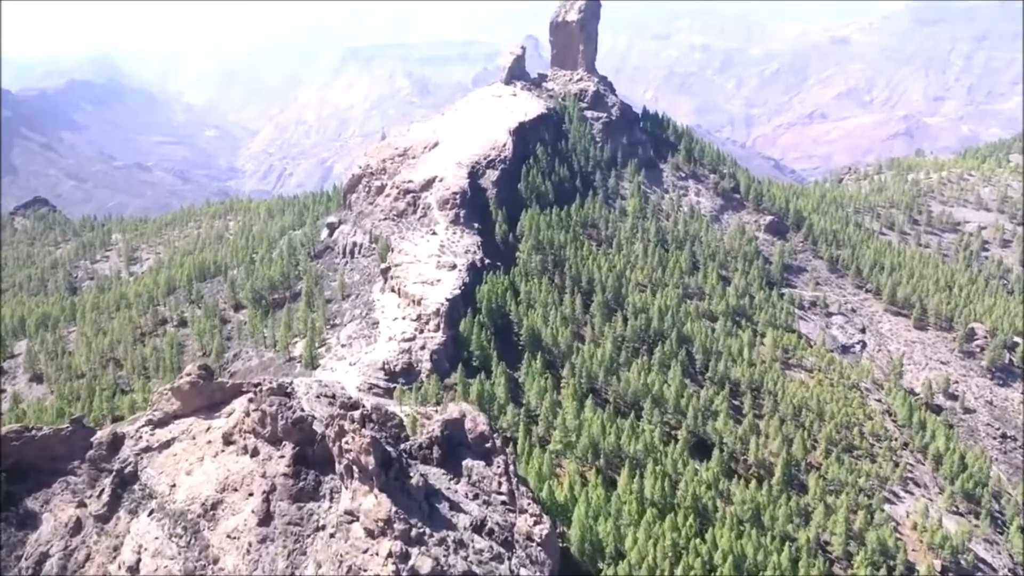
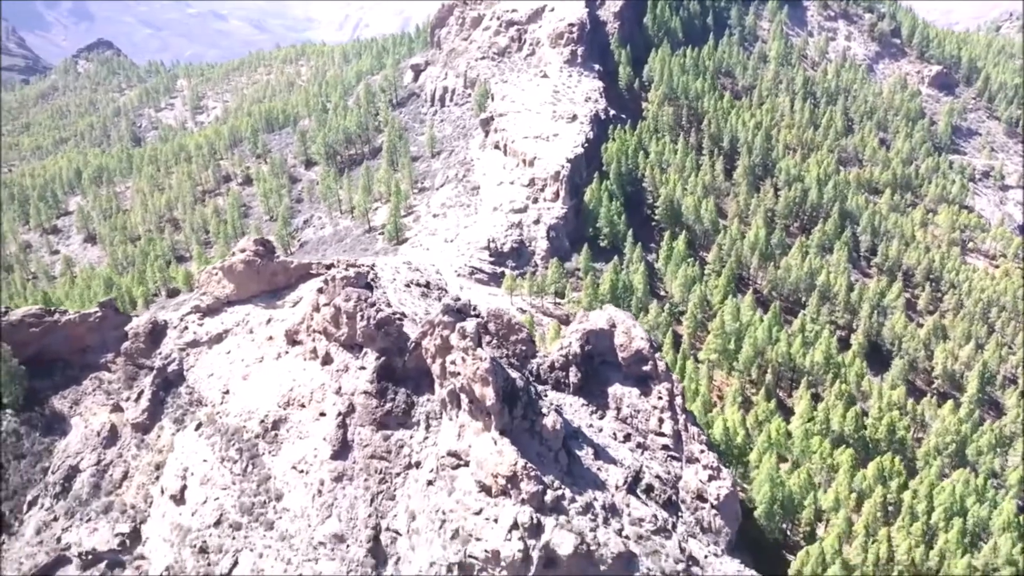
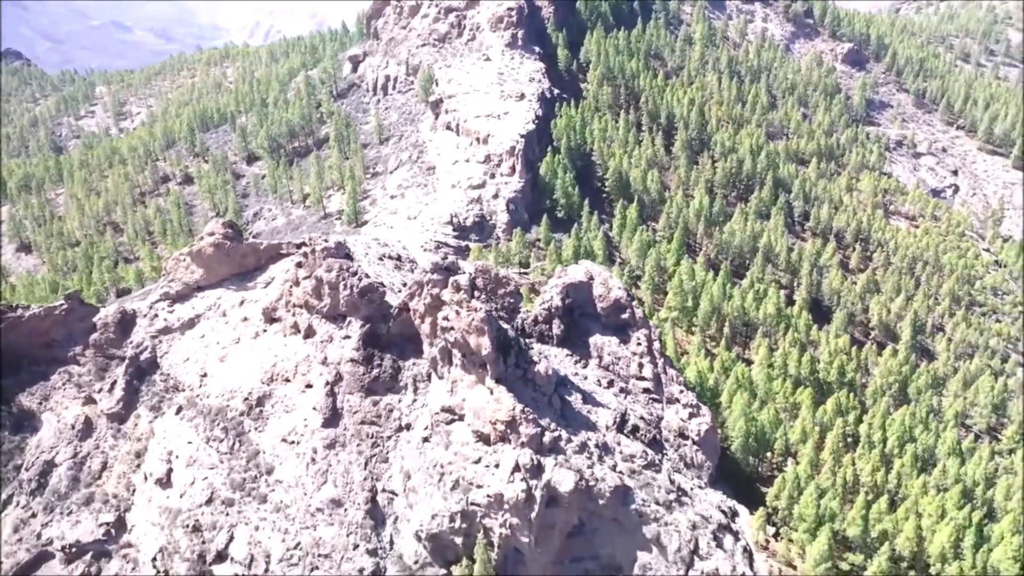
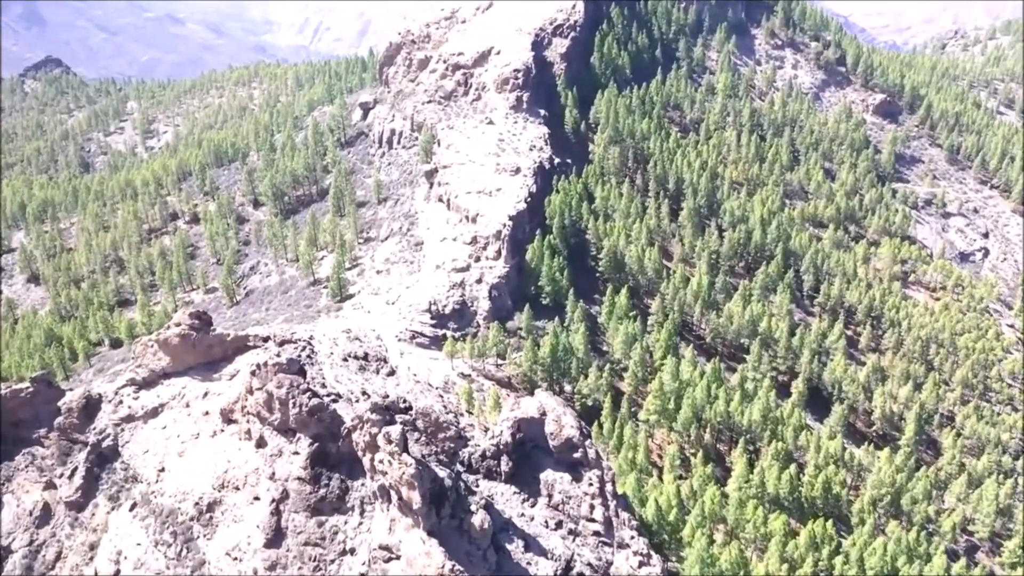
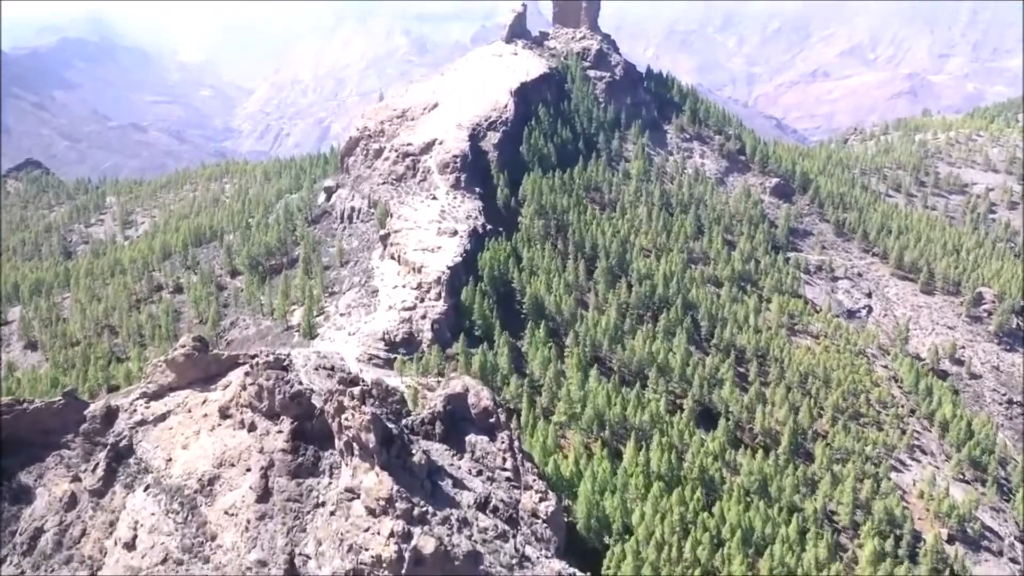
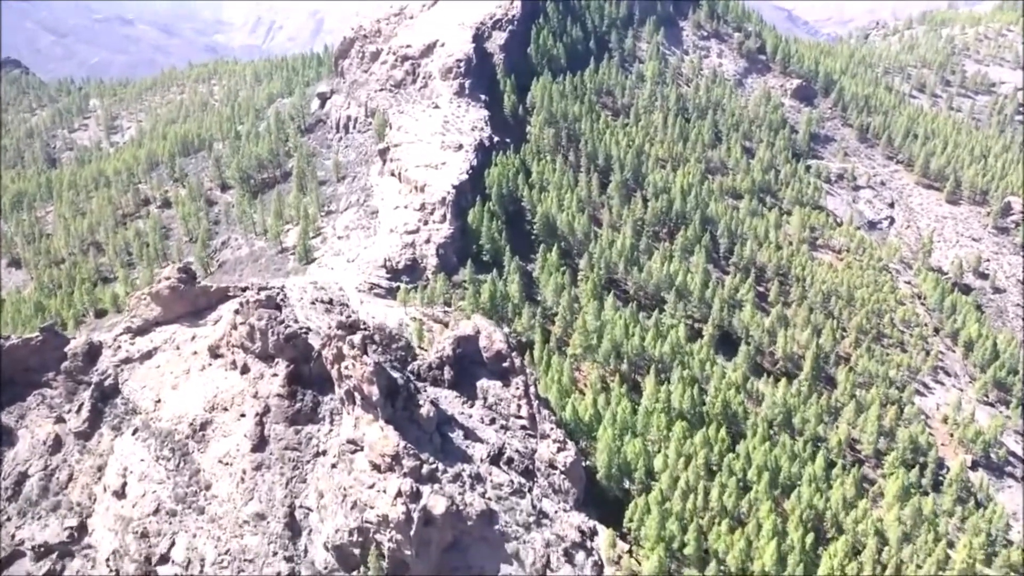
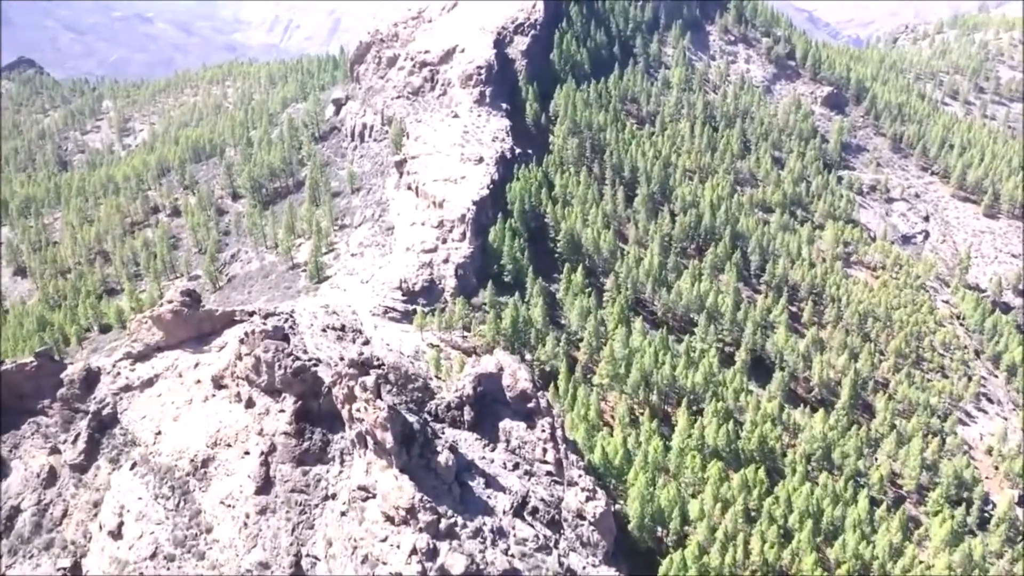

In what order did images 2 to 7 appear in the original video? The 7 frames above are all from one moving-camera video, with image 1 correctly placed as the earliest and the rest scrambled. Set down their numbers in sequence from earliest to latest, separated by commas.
5, 6, 7, 4, 2, 3
